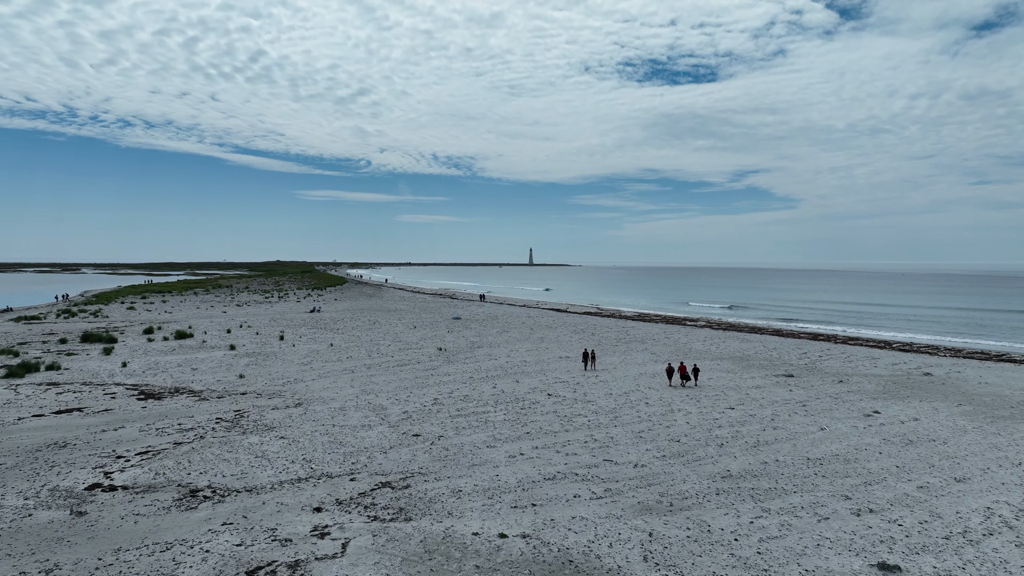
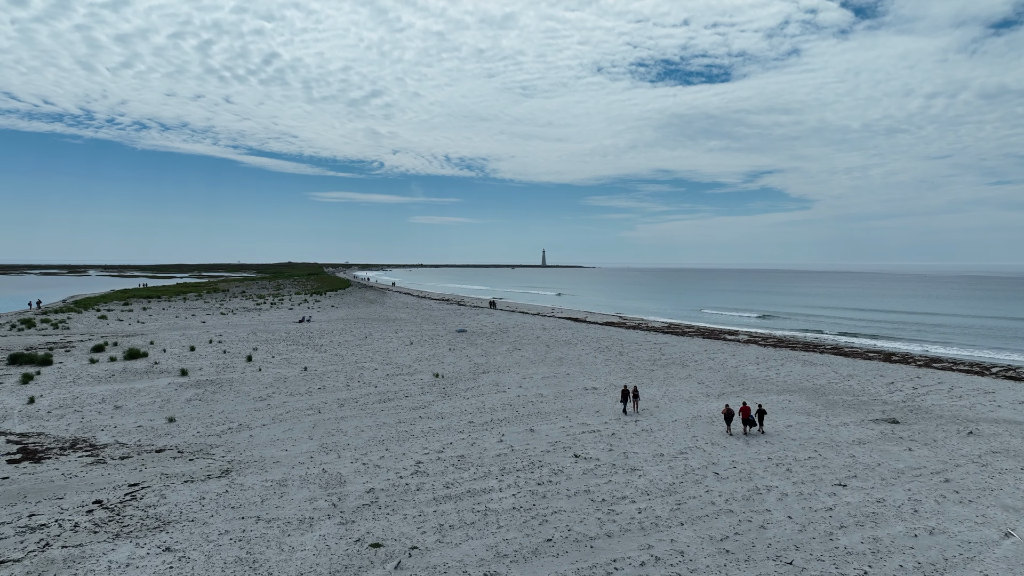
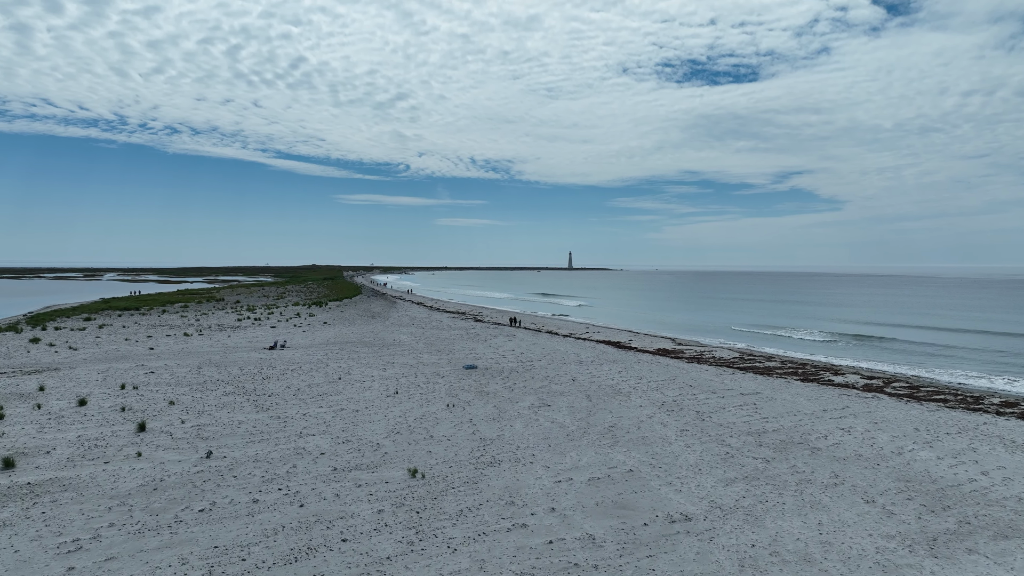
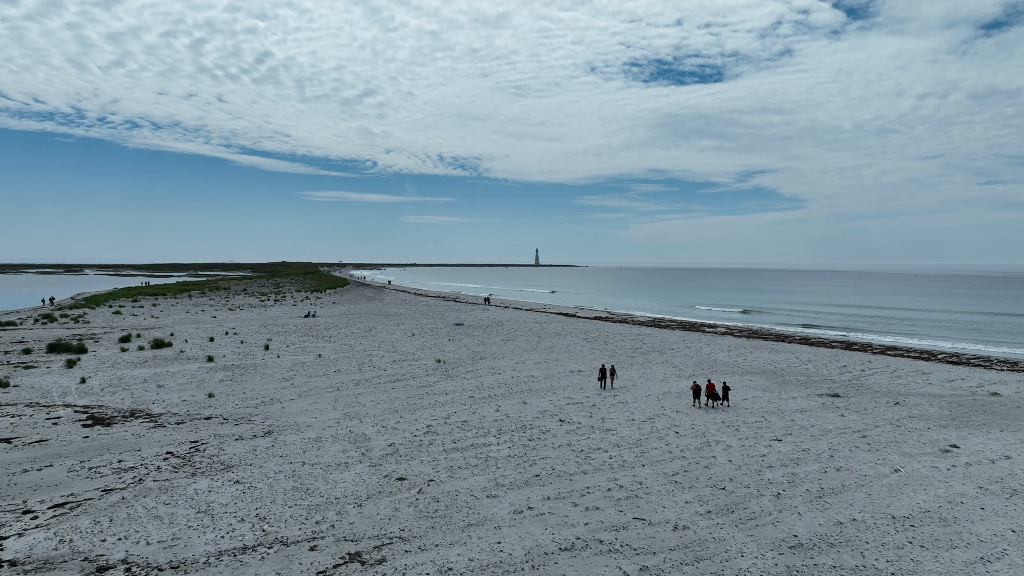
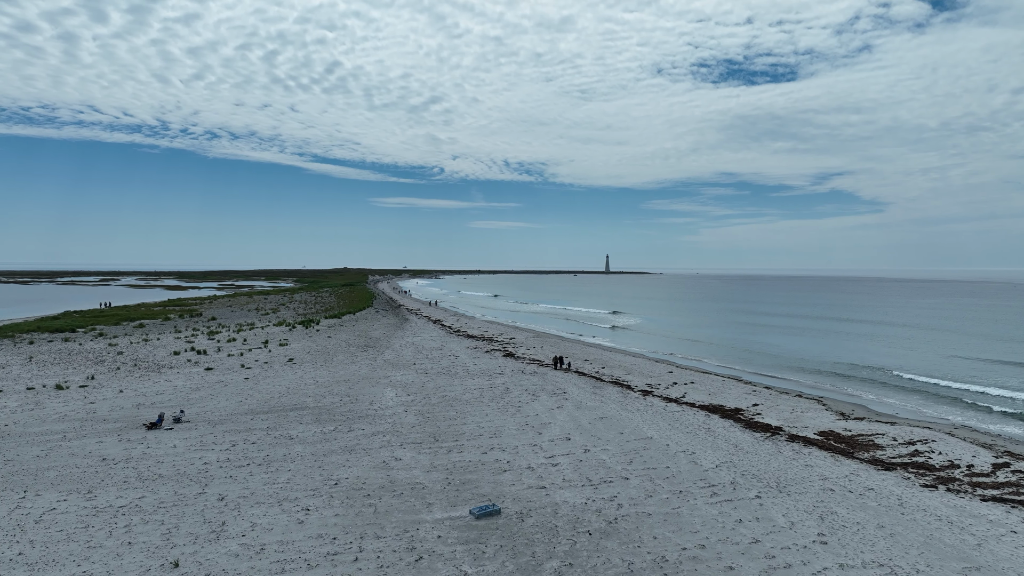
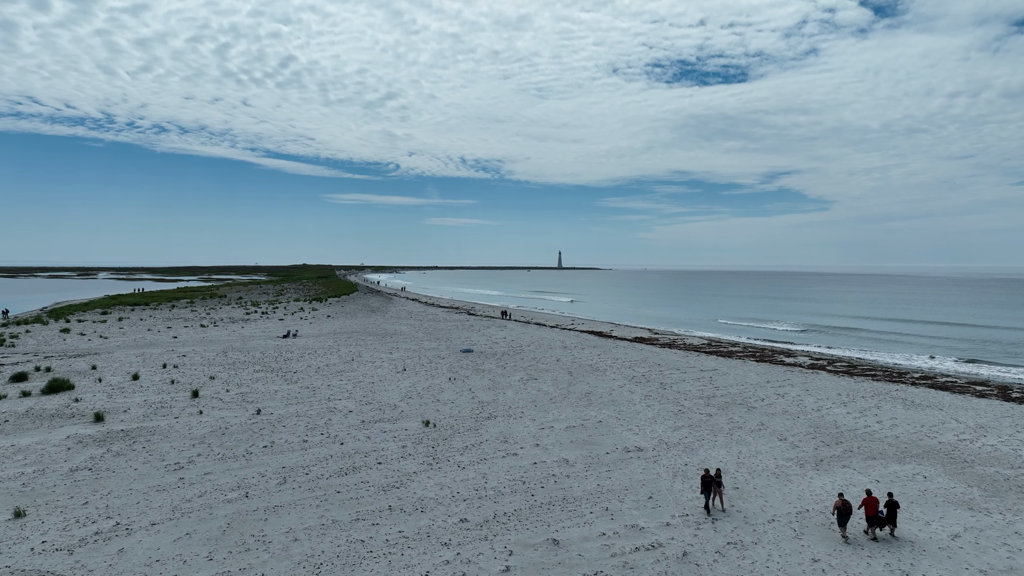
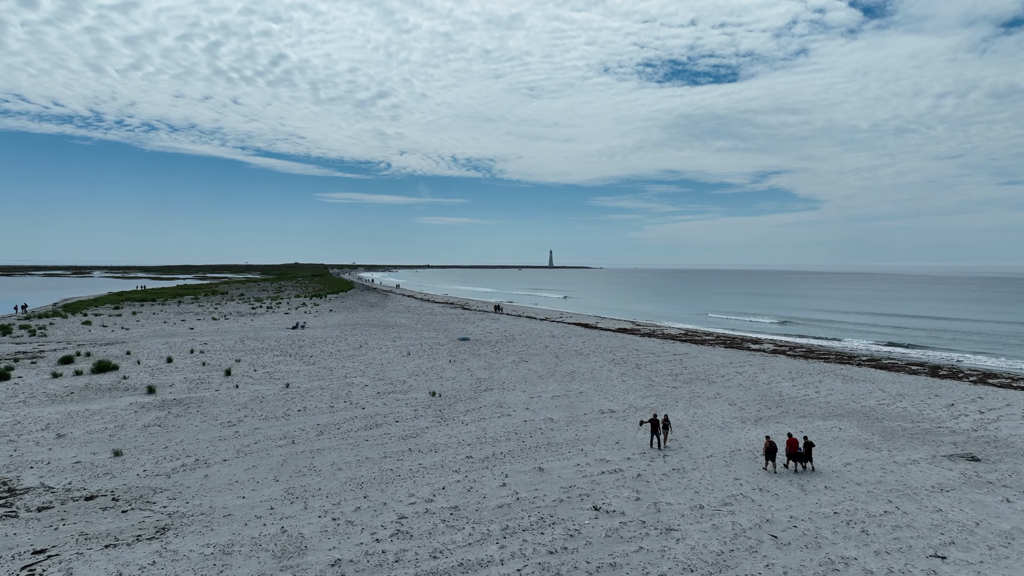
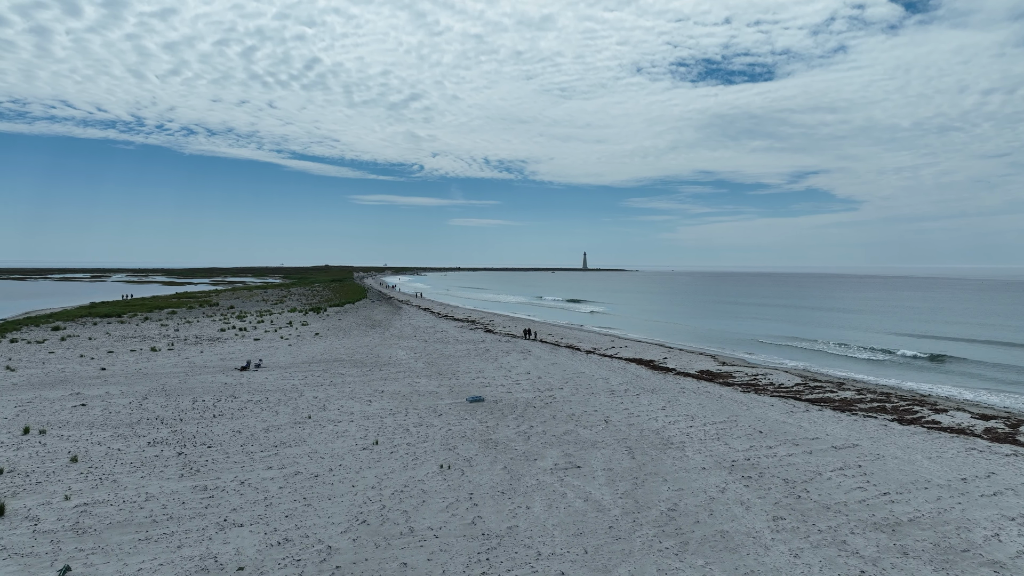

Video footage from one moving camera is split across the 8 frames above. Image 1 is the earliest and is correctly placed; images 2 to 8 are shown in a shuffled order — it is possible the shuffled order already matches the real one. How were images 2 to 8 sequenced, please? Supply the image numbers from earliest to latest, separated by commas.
4, 2, 7, 6, 3, 8, 5
